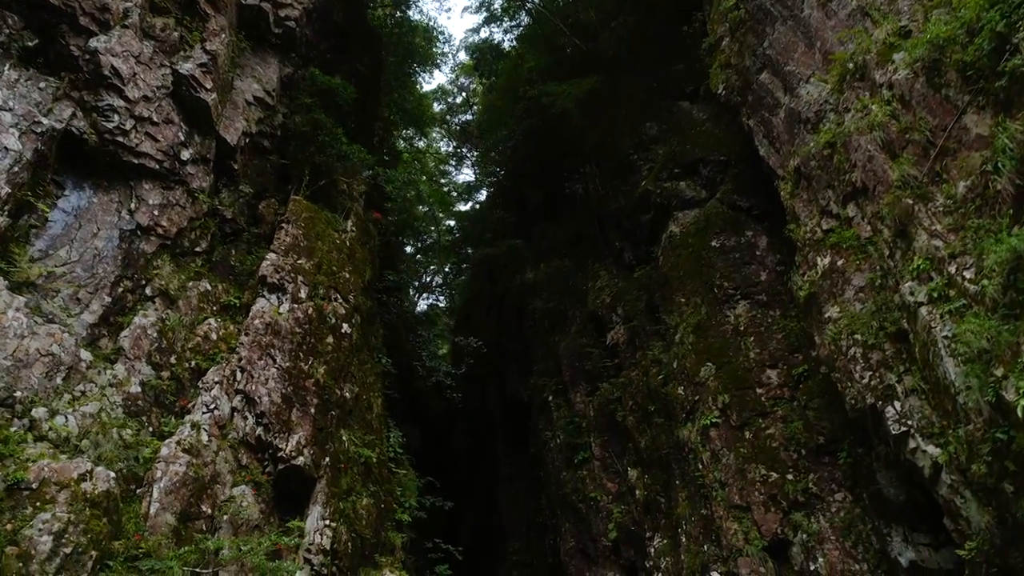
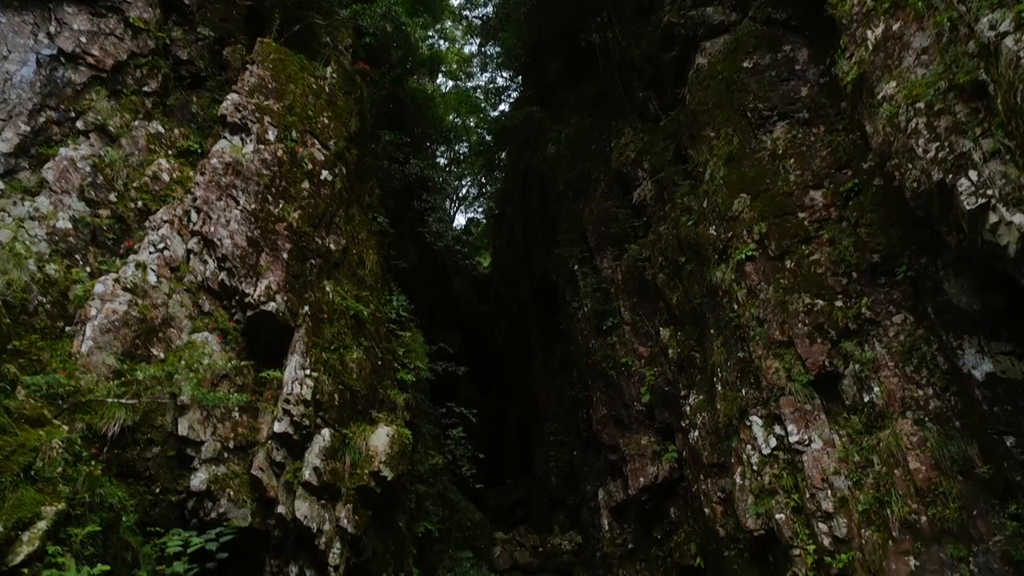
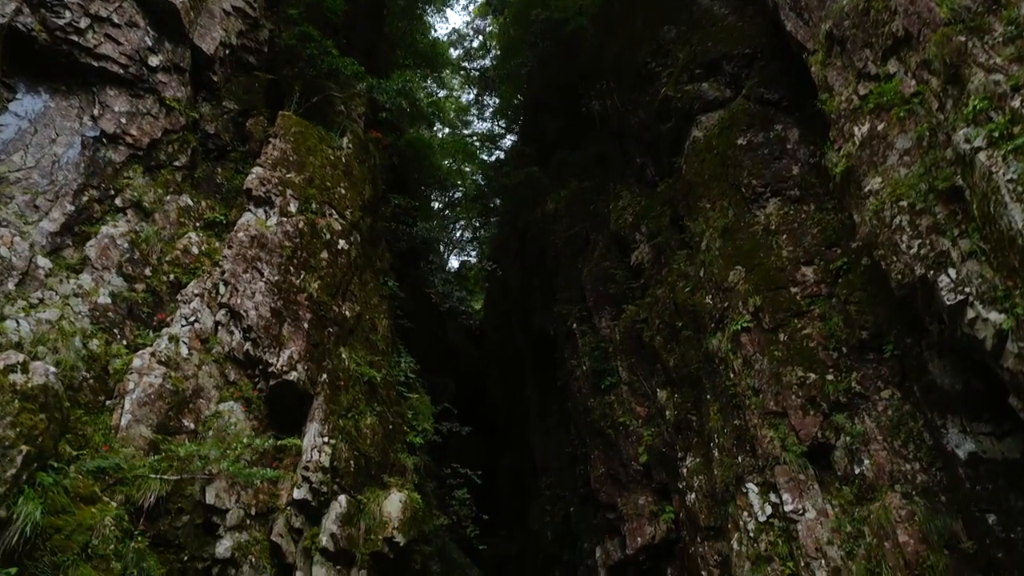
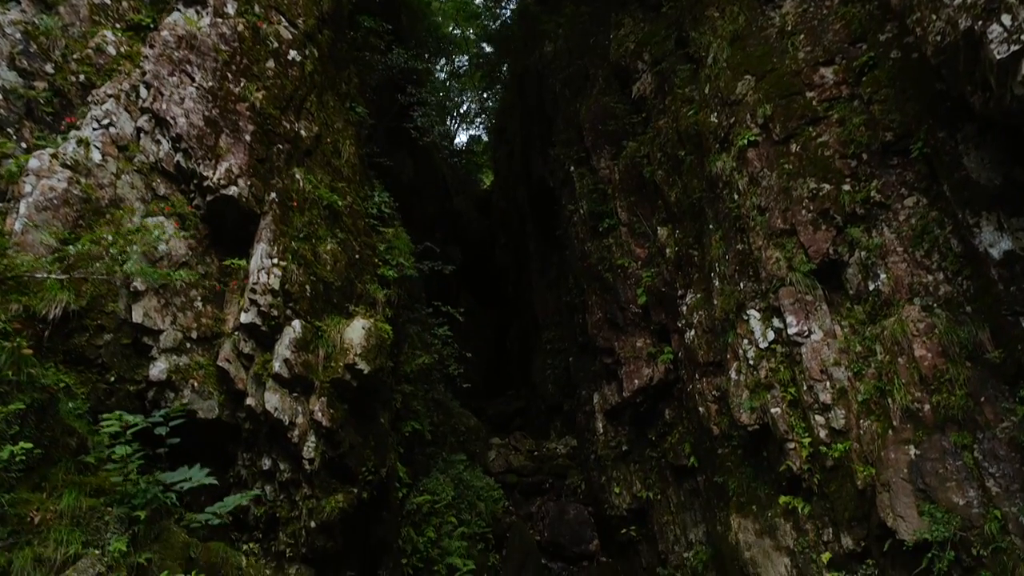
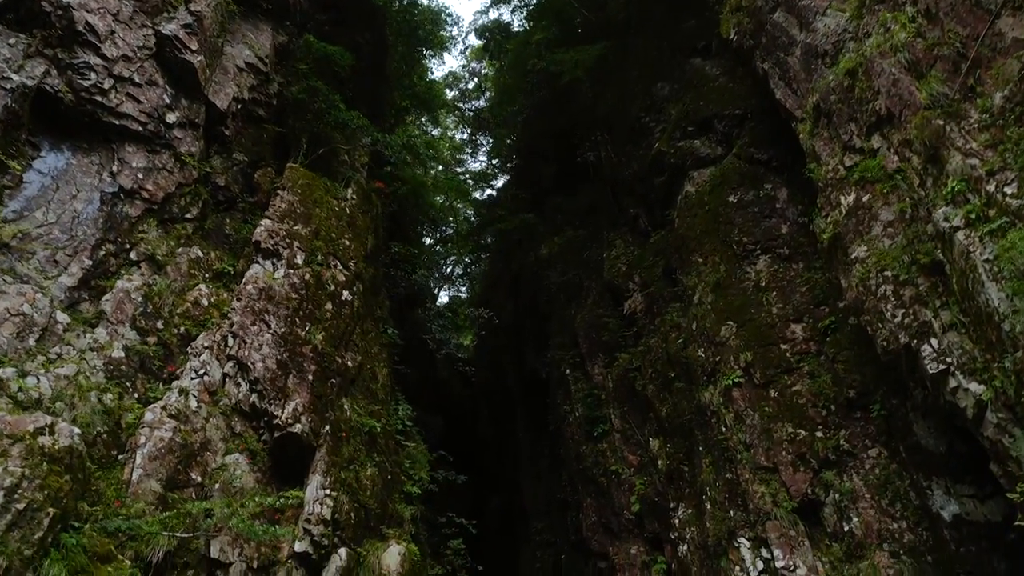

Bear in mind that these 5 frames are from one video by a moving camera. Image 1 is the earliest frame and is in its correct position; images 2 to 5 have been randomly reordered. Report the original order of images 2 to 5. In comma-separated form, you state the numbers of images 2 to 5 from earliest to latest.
5, 3, 2, 4
